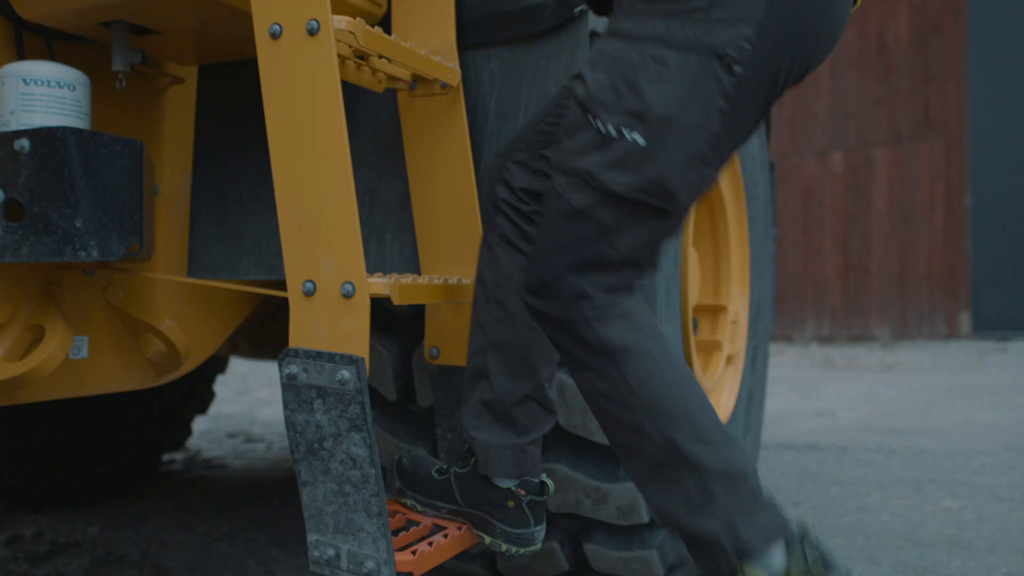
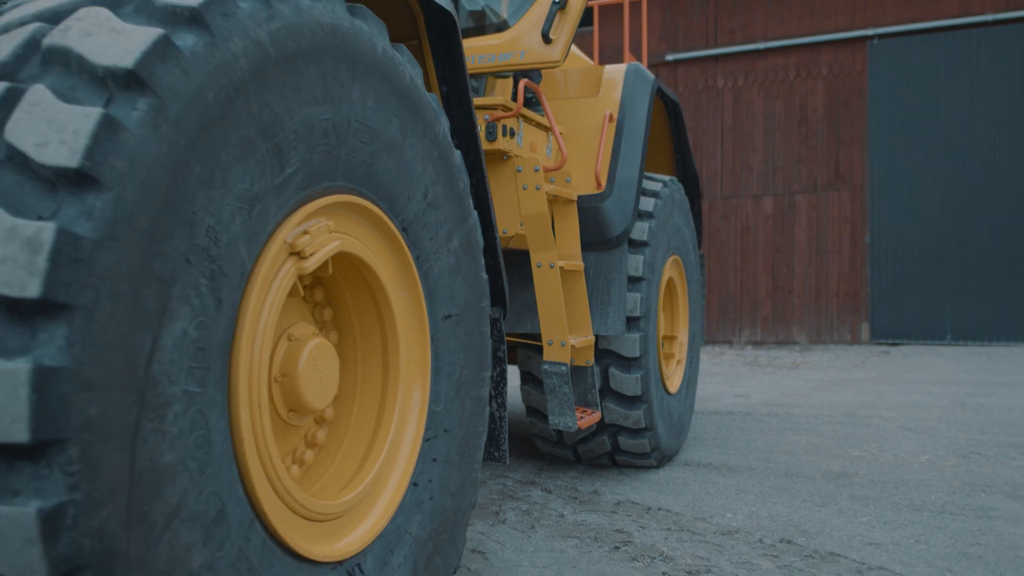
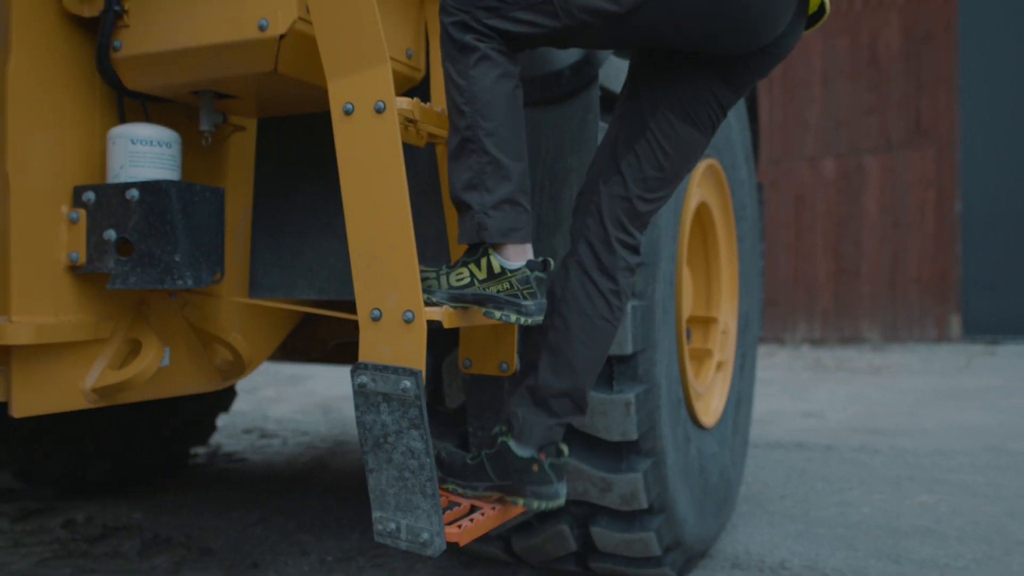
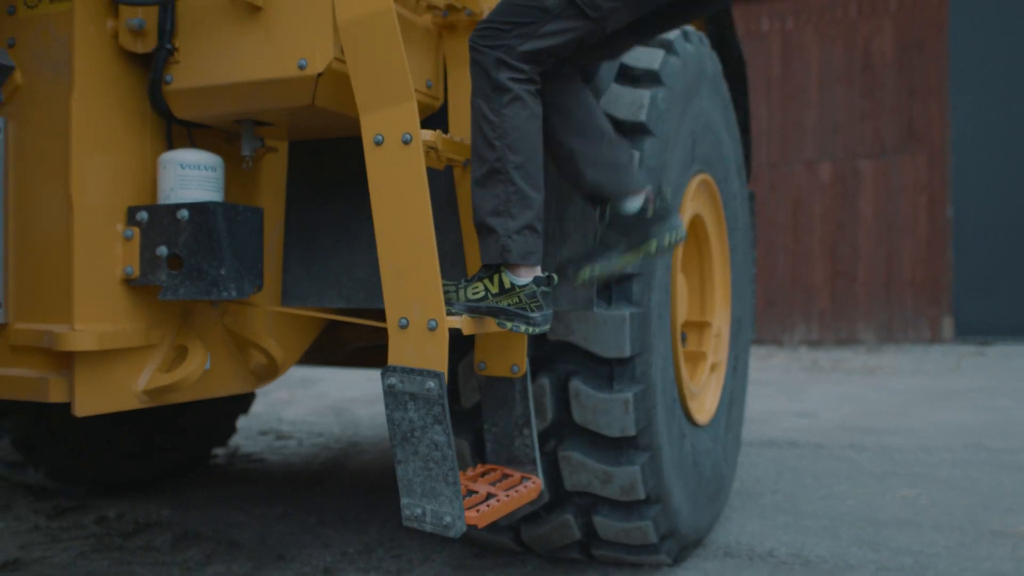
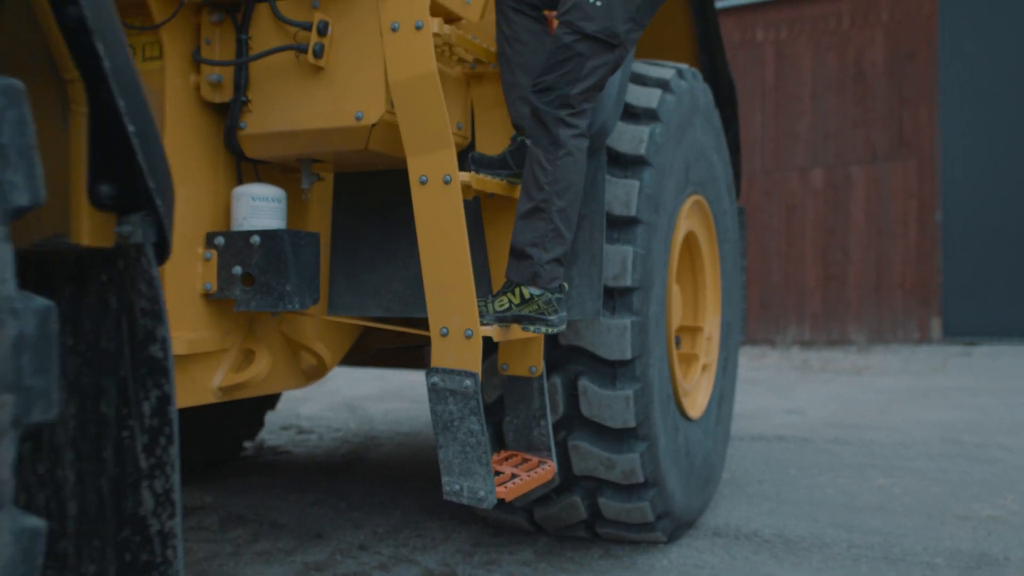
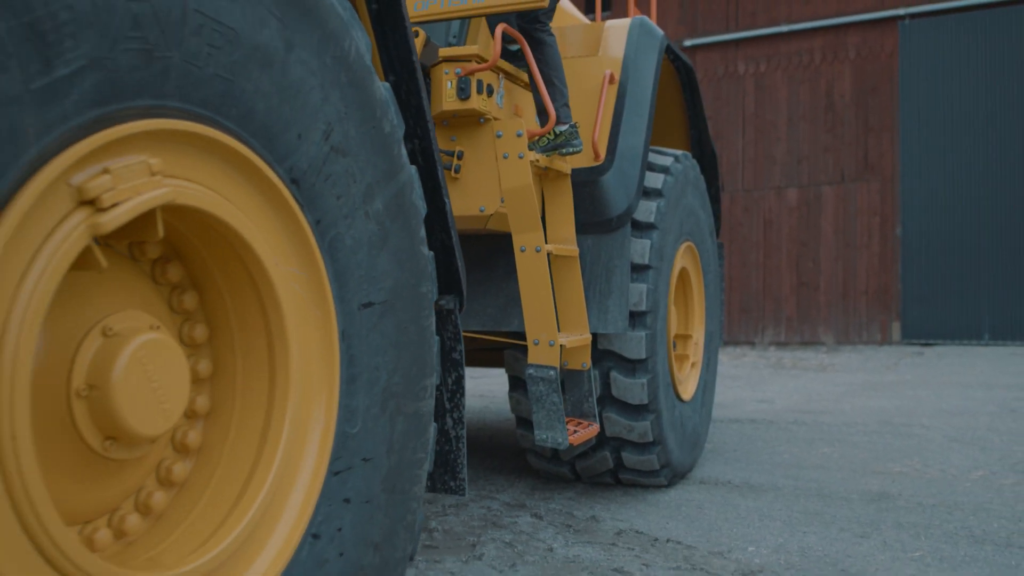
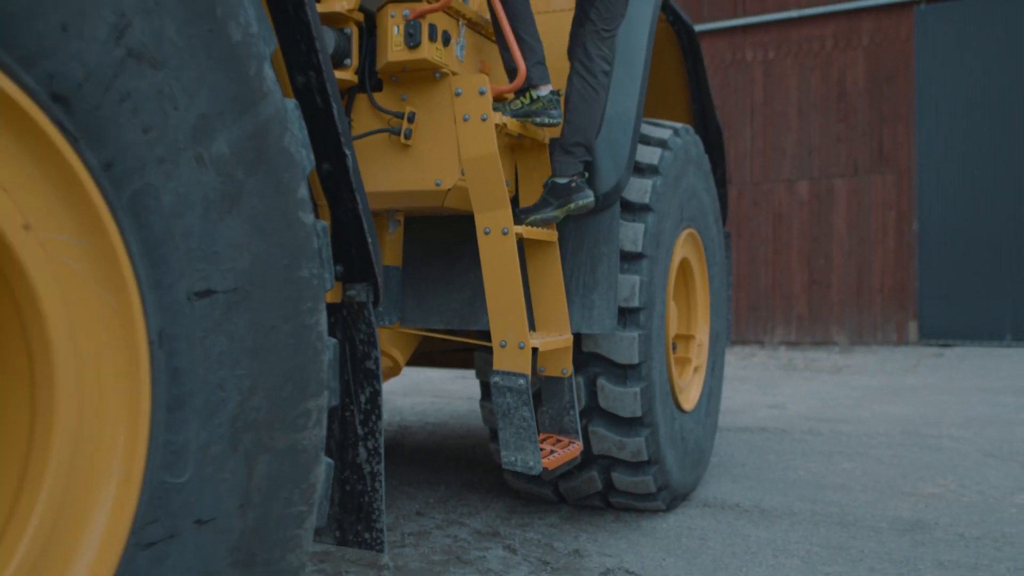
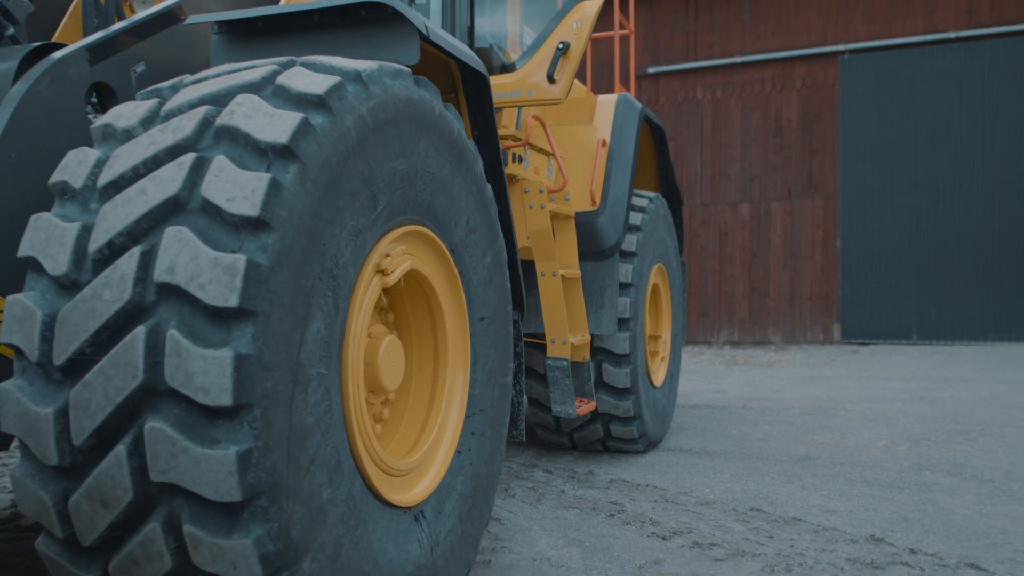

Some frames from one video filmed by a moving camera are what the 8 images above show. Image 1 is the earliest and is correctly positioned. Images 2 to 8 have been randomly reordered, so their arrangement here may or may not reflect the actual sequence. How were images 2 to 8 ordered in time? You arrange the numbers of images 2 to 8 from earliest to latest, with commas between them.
3, 4, 5, 7, 6, 2, 8
